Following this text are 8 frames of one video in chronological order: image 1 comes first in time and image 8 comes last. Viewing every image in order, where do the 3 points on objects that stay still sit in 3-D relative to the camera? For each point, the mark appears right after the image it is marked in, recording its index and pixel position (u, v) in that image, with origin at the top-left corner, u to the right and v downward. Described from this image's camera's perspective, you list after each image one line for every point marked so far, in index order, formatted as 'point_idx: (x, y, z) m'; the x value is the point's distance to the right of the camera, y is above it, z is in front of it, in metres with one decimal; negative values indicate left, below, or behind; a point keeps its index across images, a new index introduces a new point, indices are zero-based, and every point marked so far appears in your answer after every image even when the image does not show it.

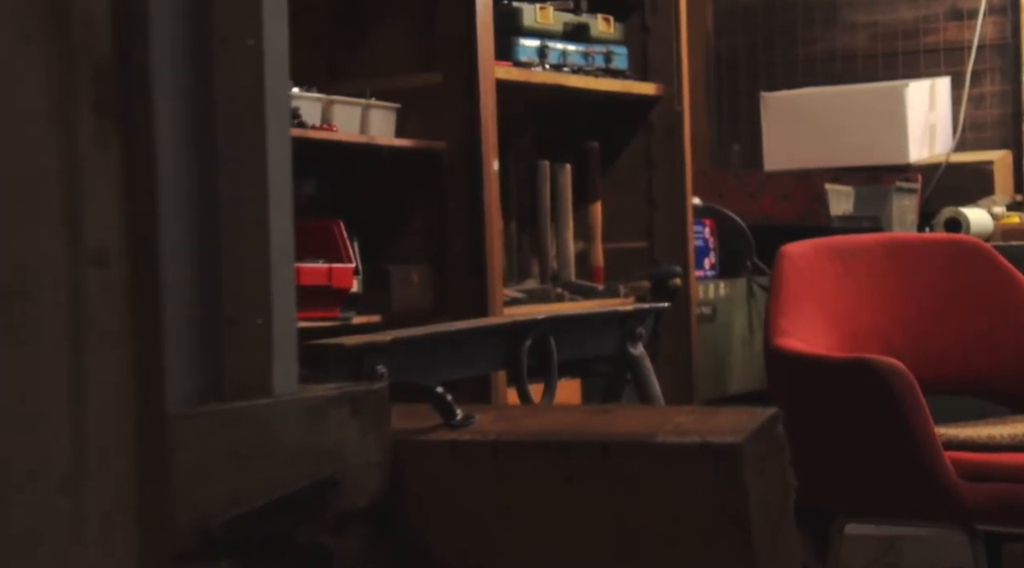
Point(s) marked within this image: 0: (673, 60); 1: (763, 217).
0: (+0.3, +0.5, +3.6) m
1: (+0.6, +0.2, +4.0) m
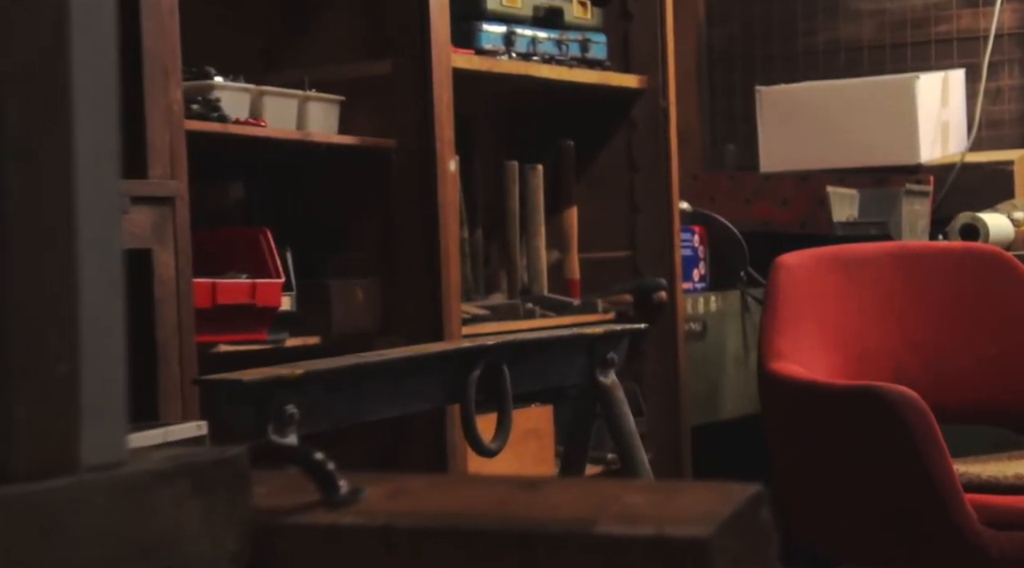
0: (+0.3, +0.4, +3.2) m
1: (+0.5, +0.1, +3.7) m
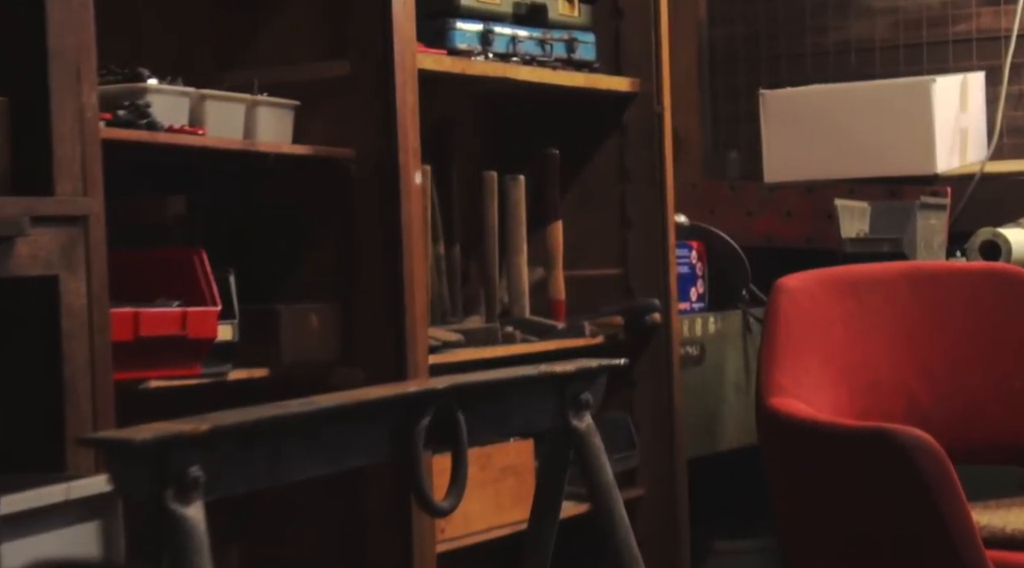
0: (+0.2, +0.4, +3.0) m
1: (+0.5, +0.1, +3.4) m
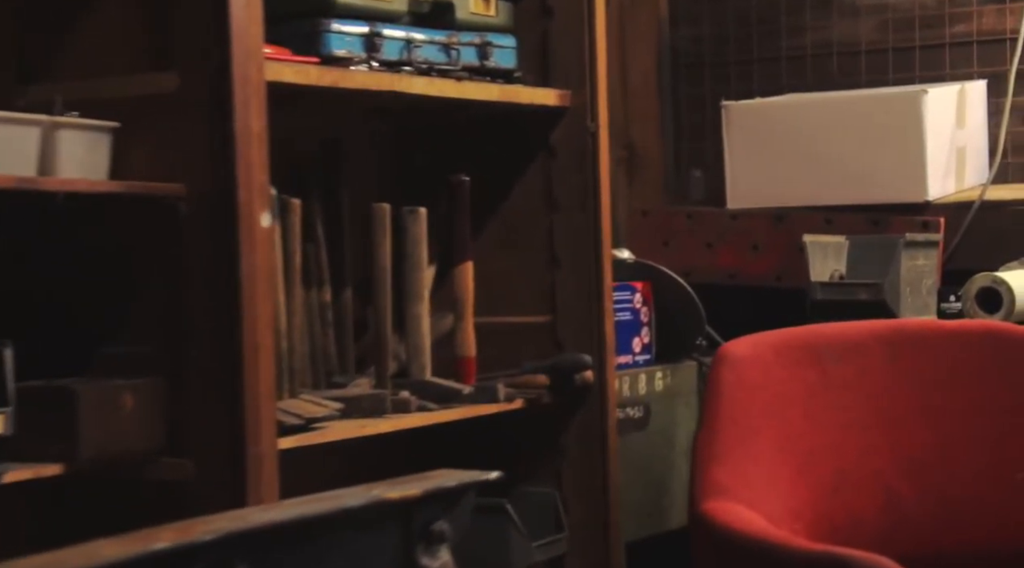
0: (+0.1, +0.3, +2.5) m
1: (+0.4, 0.0, +2.9) m
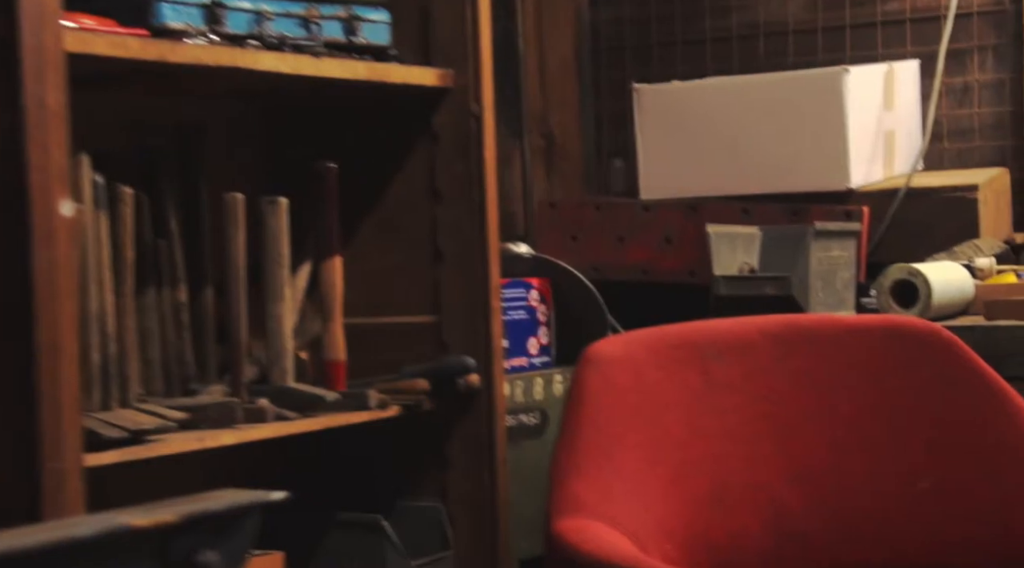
0: (-0.1, +0.3, +2.3) m
1: (+0.2, 0.0, +2.7) m
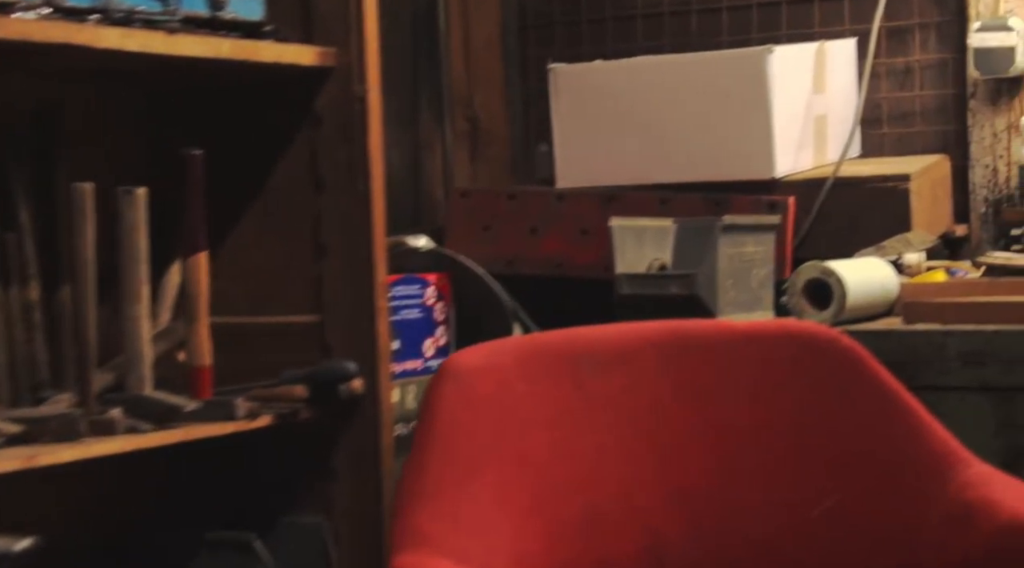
0: (-0.2, +0.3, +2.1) m
1: (+0.1, 0.0, +2.5) m
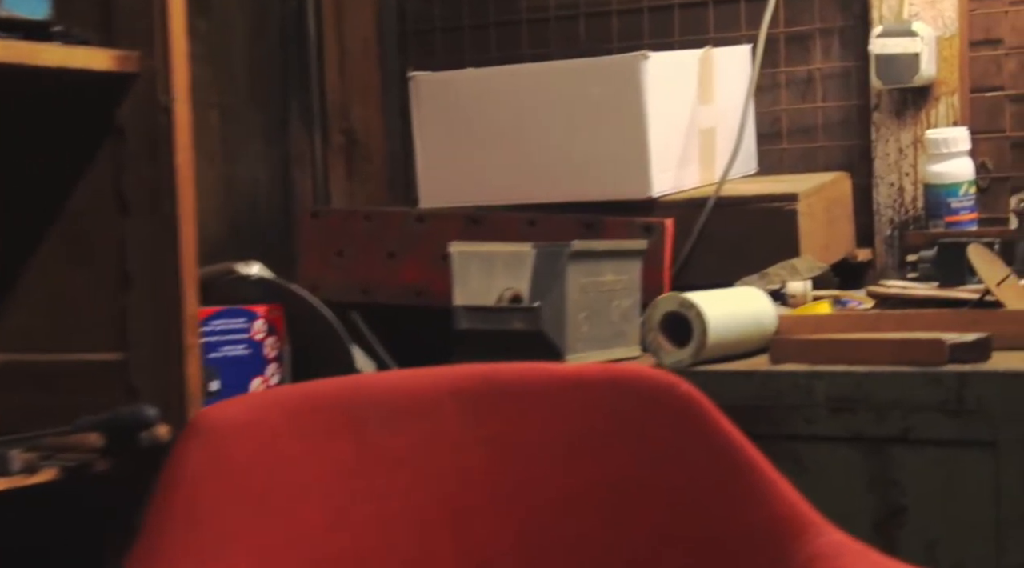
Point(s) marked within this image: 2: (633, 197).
0: (-0.4, +0.3, +1.9) m
1: (-0.1, 0.0, +2.3) m
2: (+0.2, +0.1, +2.2) m
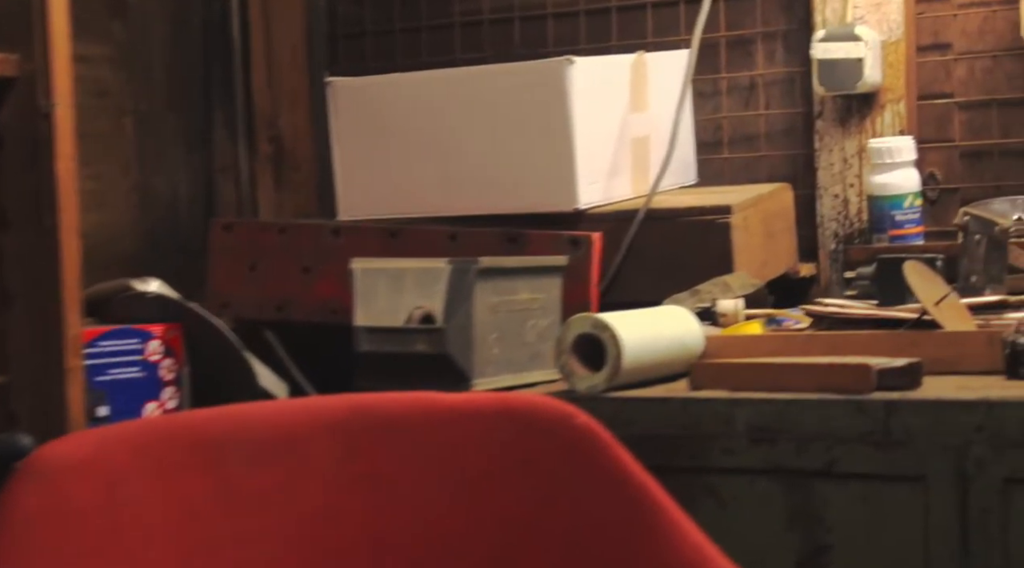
0: (-0.5, +0.3, +1.7) m
1: (-0.2, 0.0, +2.2) m
2: (+0.1, +0.1, +2.1) m
